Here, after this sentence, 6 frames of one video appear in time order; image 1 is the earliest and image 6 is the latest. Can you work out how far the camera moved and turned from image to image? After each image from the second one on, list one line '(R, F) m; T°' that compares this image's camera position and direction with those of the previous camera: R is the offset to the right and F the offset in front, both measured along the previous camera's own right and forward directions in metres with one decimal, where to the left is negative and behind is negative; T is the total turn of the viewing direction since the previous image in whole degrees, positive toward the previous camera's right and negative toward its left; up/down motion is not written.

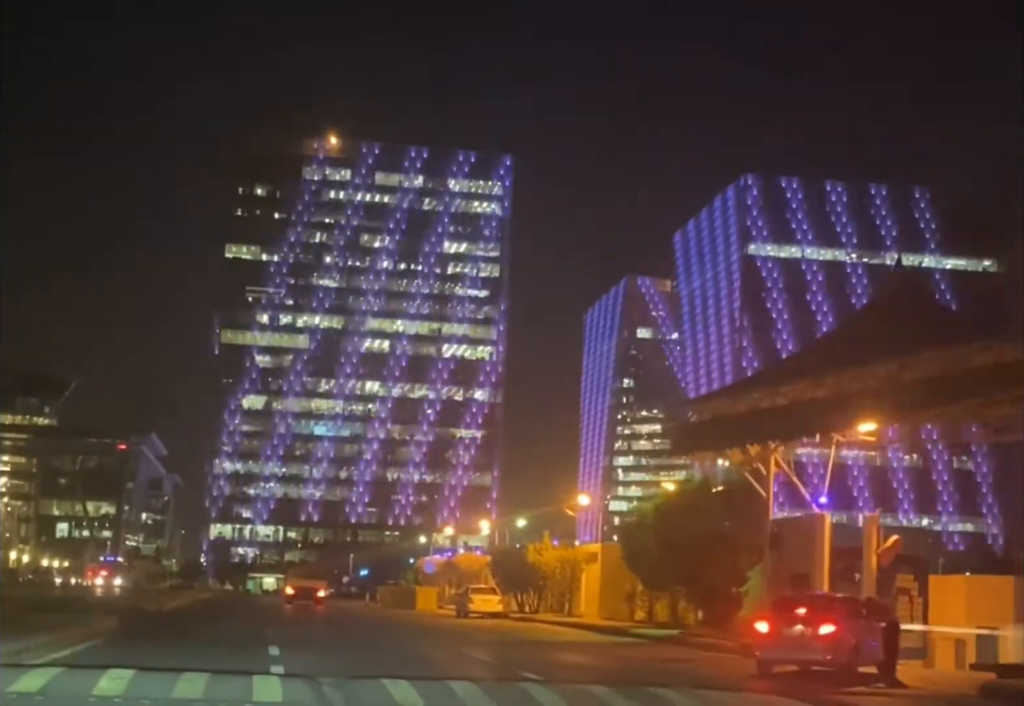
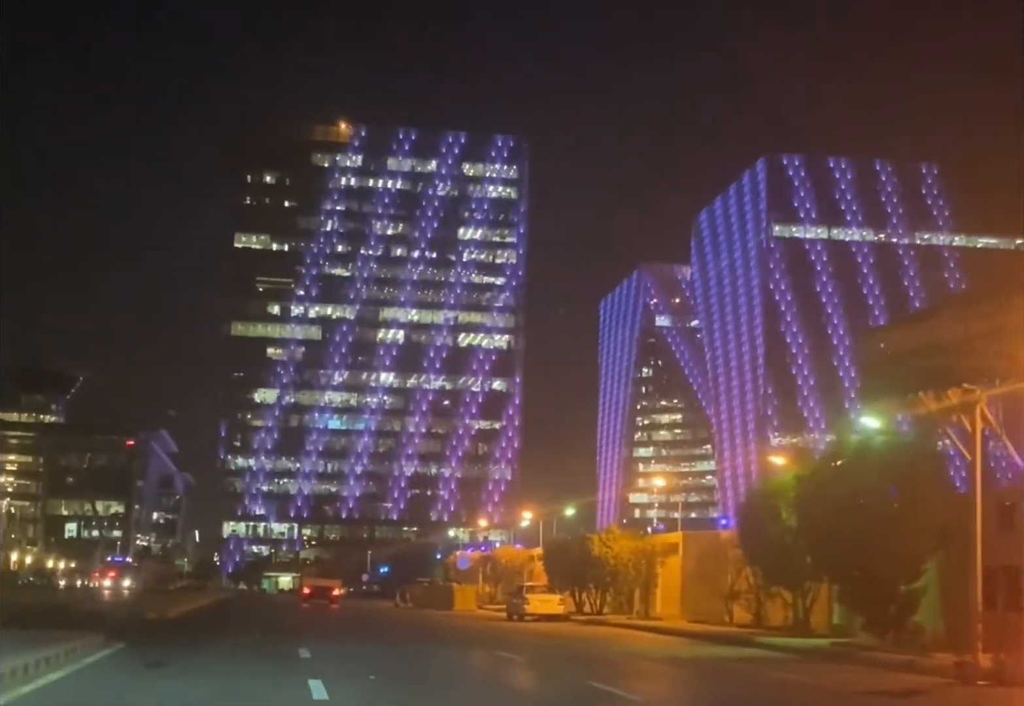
(-1.5, +6.8) m; 0°
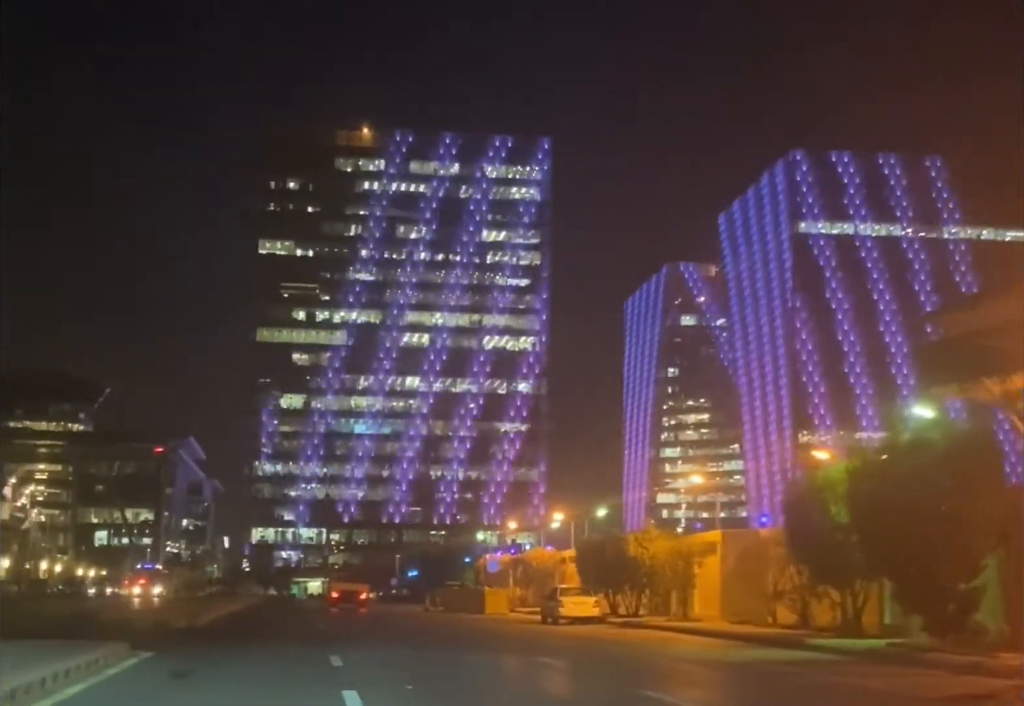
(-0.2, +0.9) m; -1°
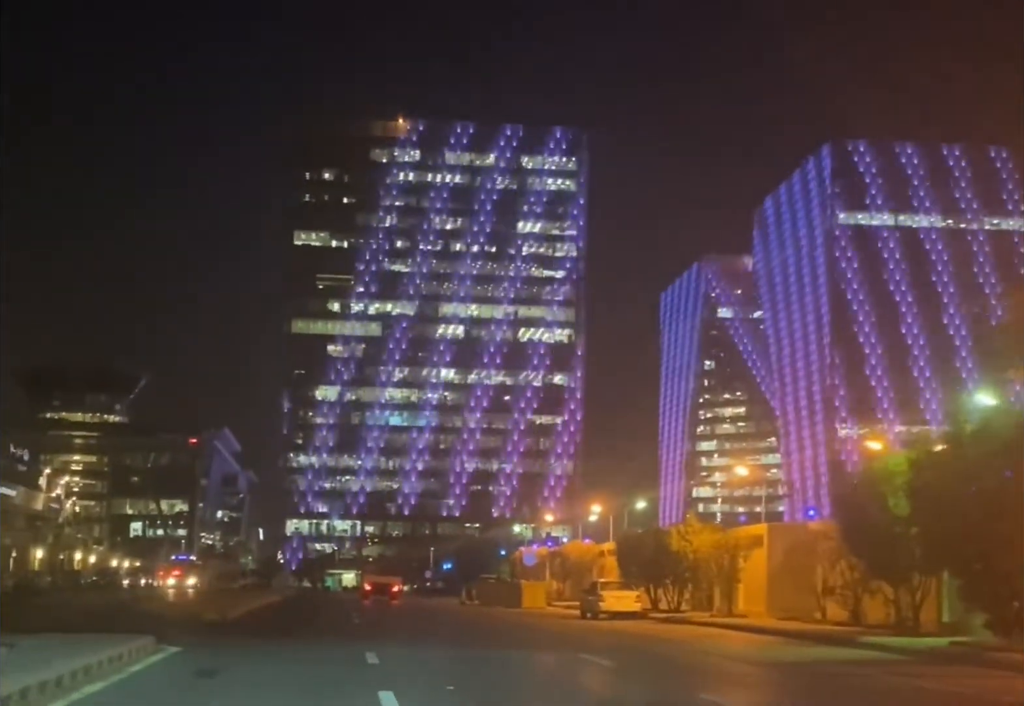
(-0.1, +1.0) m; -1°
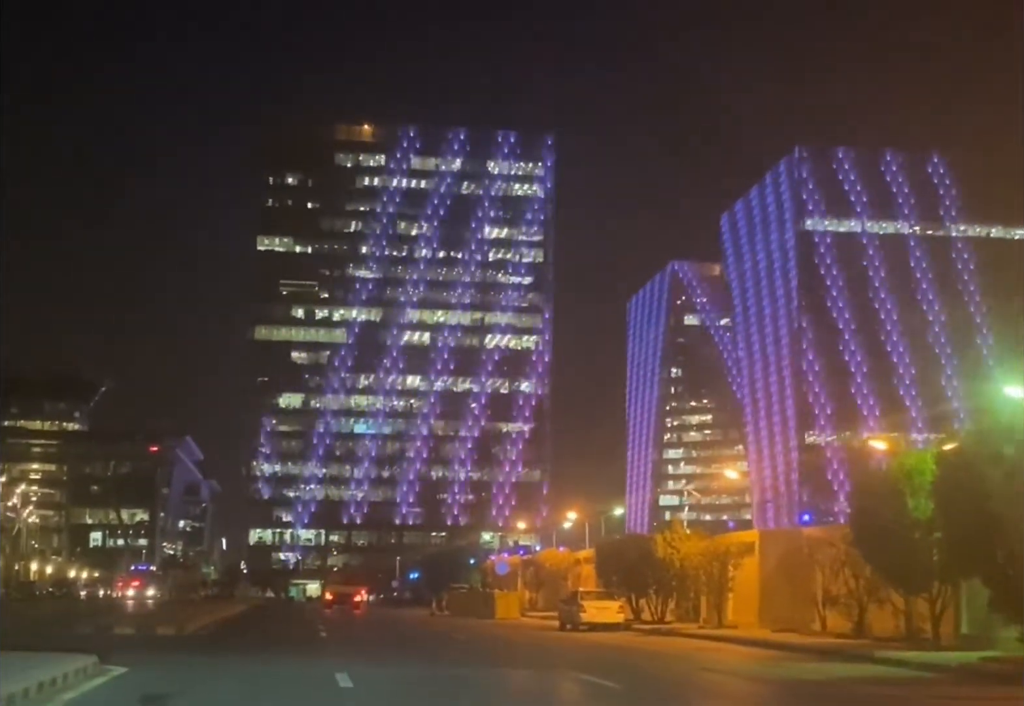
(-0.3, +2.1) m; +2°
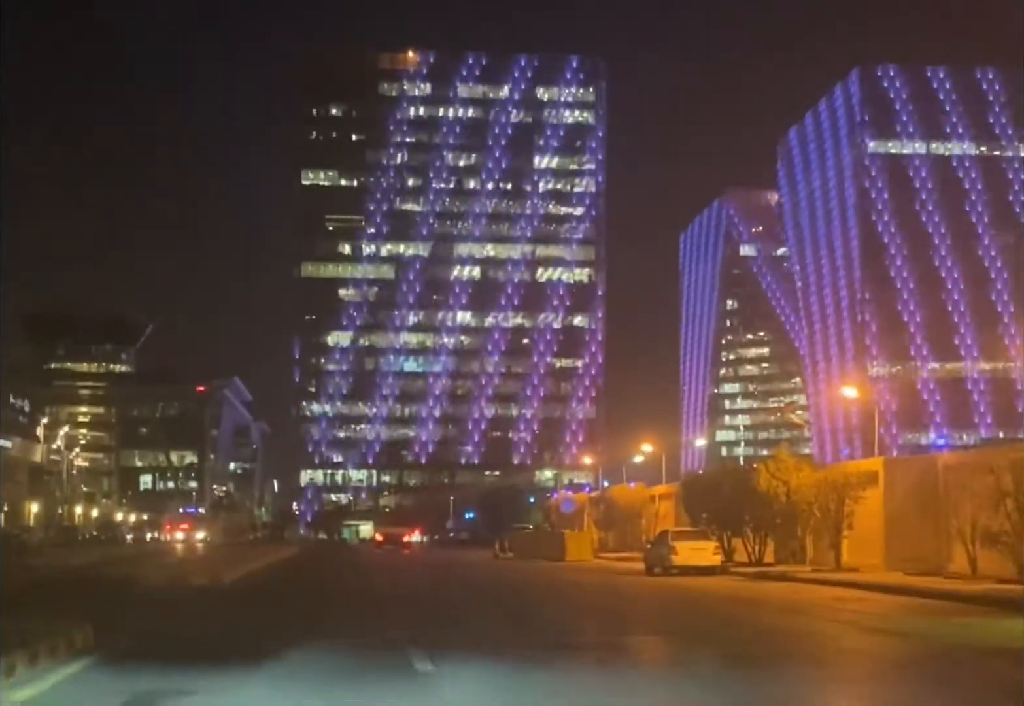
(-0.8, +4.6) m; -2°
